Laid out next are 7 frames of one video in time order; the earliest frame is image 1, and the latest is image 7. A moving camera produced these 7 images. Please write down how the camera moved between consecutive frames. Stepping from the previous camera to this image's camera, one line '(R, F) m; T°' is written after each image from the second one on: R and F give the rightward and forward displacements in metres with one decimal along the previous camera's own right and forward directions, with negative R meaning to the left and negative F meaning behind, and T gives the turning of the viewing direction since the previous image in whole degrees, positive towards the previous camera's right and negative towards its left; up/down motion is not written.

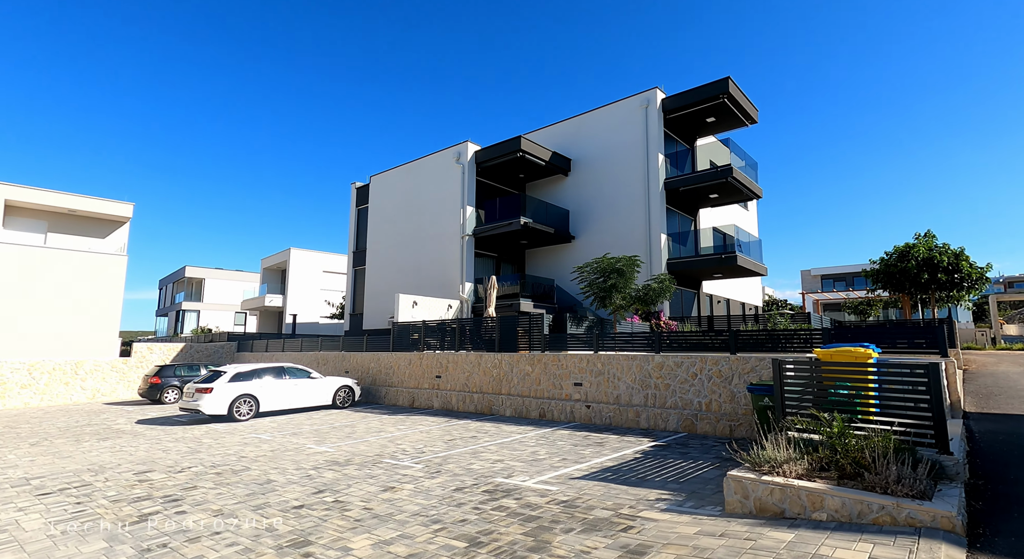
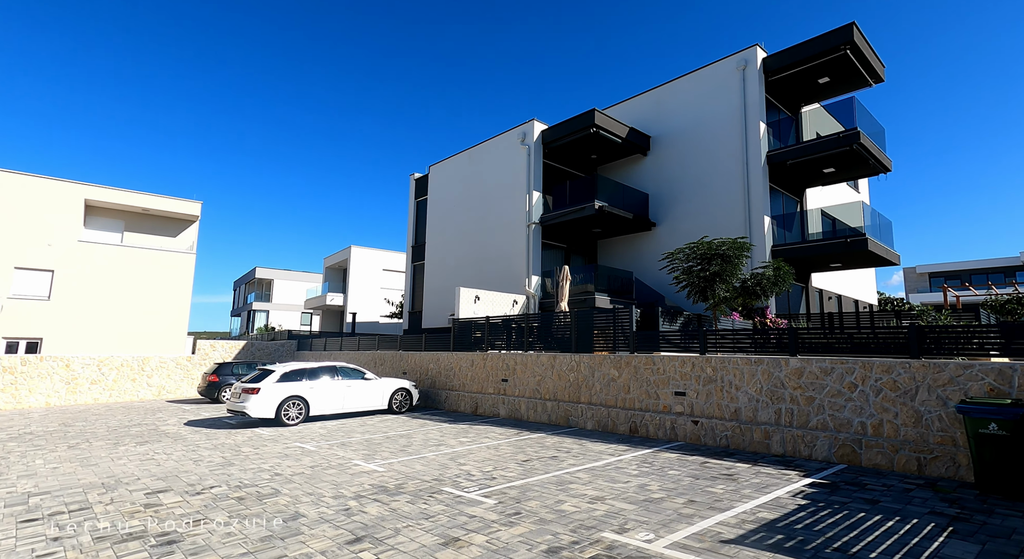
(-0.5, +2.0) m; -6°
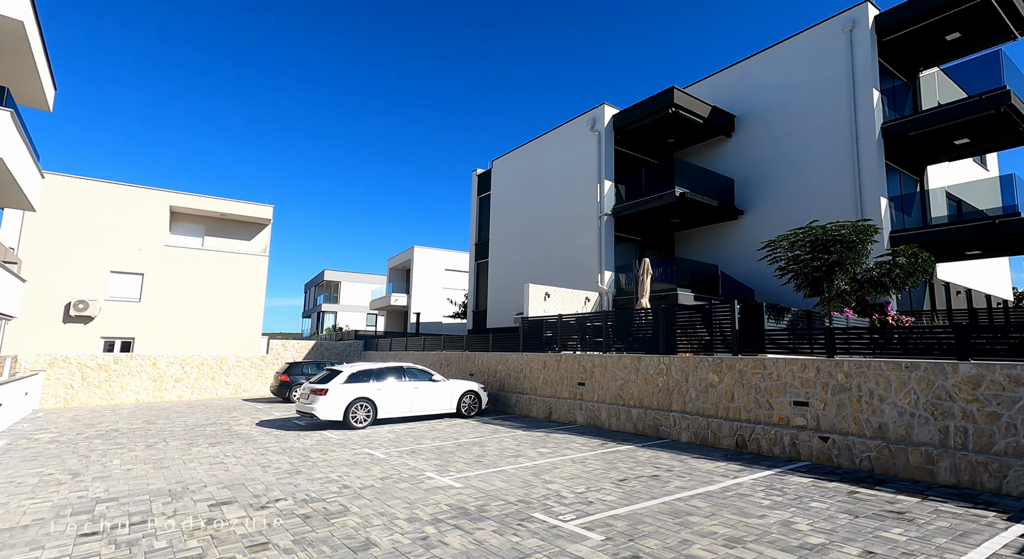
(-0.4, +1.0) m; -6°
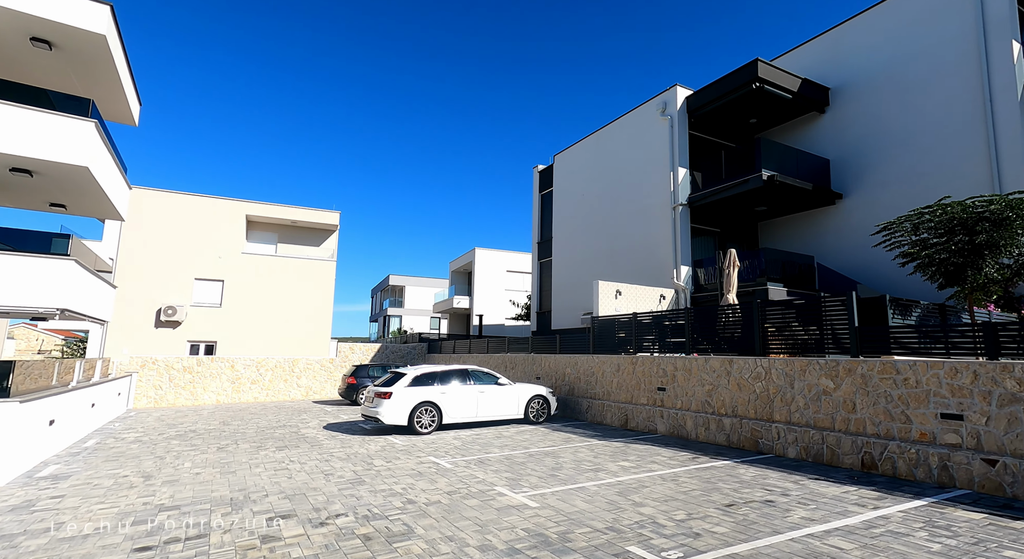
(-0.2, +0.9) m; -7°
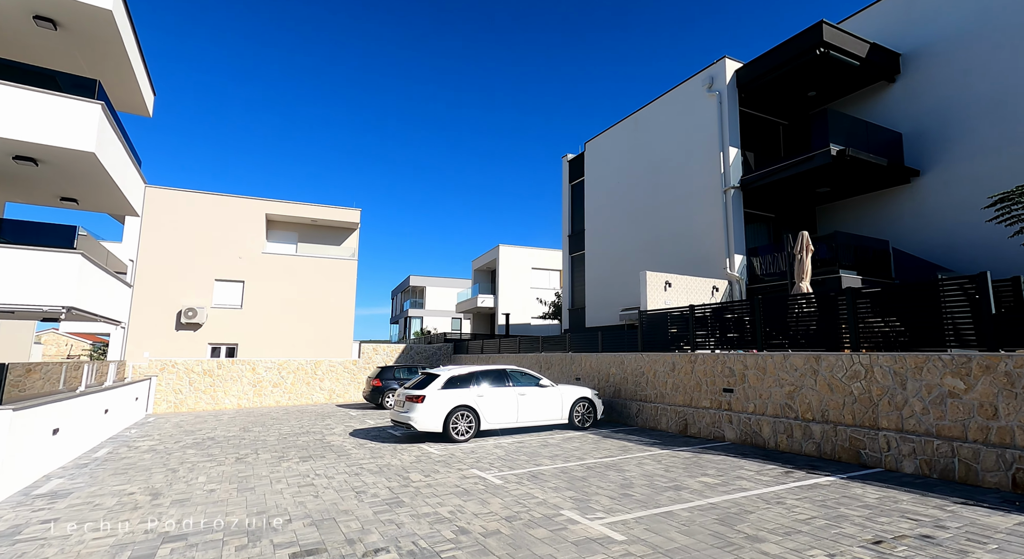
(-0.5, +1.2) m; -2°
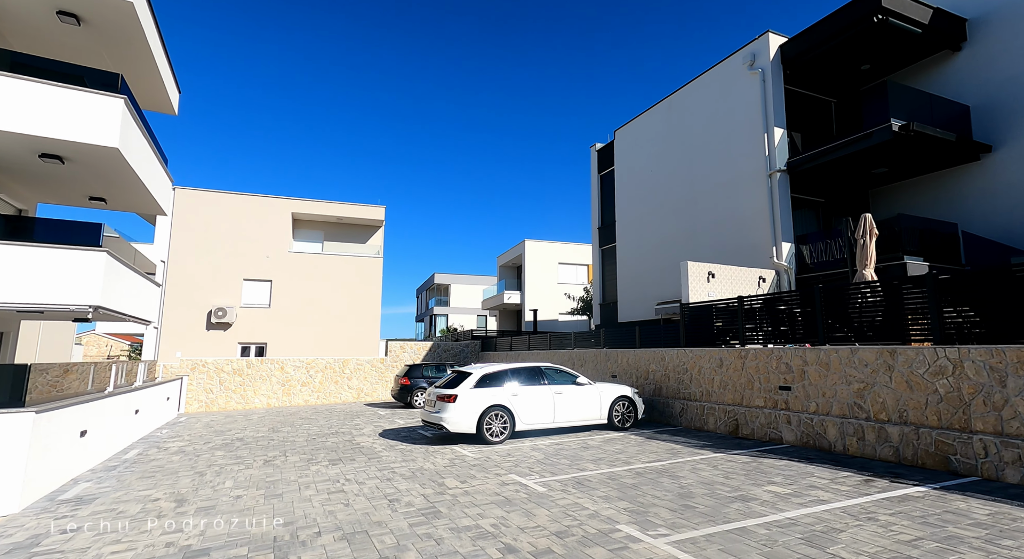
(-0.2, +0.6) m; -3°
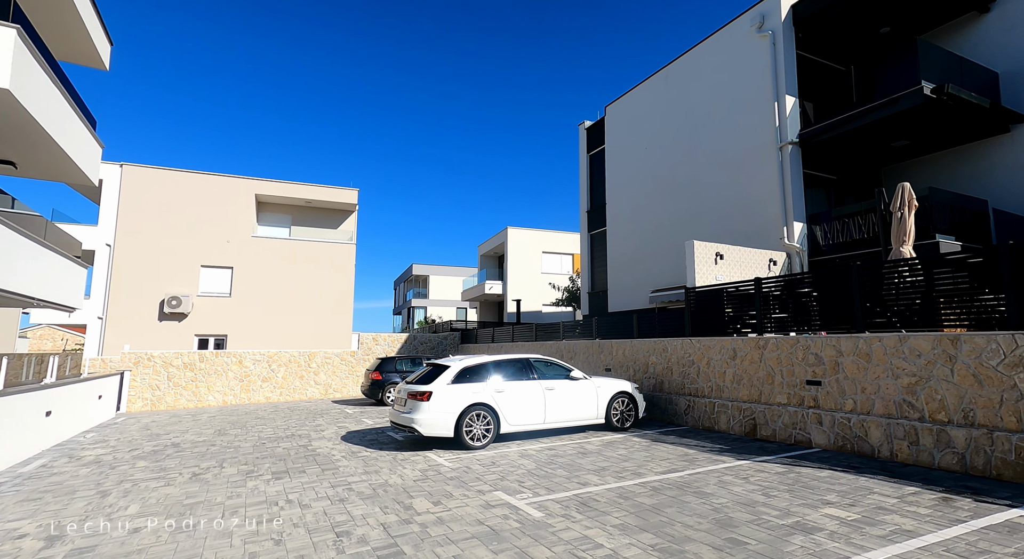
(-0.1, +1.6) m; +2°
